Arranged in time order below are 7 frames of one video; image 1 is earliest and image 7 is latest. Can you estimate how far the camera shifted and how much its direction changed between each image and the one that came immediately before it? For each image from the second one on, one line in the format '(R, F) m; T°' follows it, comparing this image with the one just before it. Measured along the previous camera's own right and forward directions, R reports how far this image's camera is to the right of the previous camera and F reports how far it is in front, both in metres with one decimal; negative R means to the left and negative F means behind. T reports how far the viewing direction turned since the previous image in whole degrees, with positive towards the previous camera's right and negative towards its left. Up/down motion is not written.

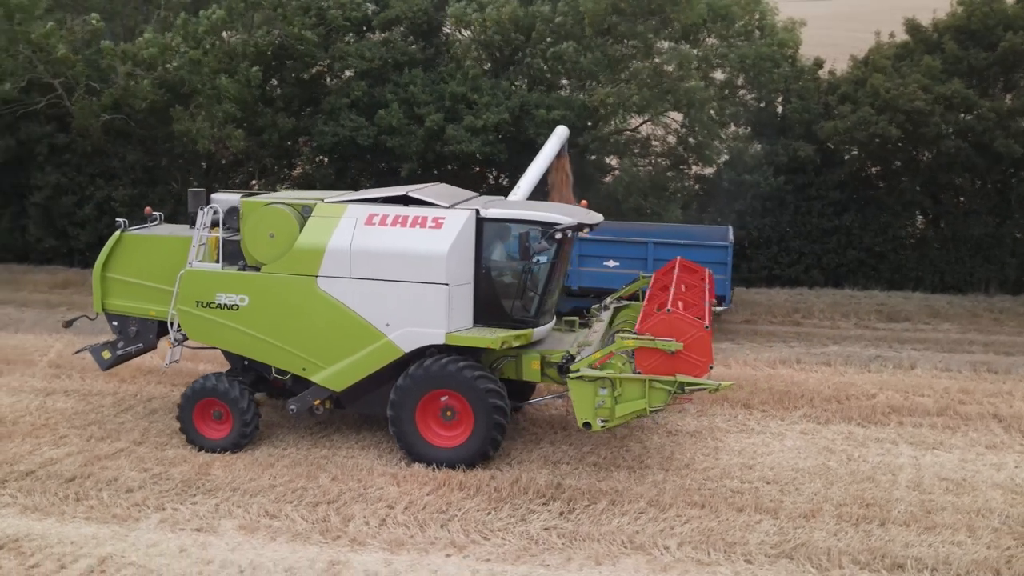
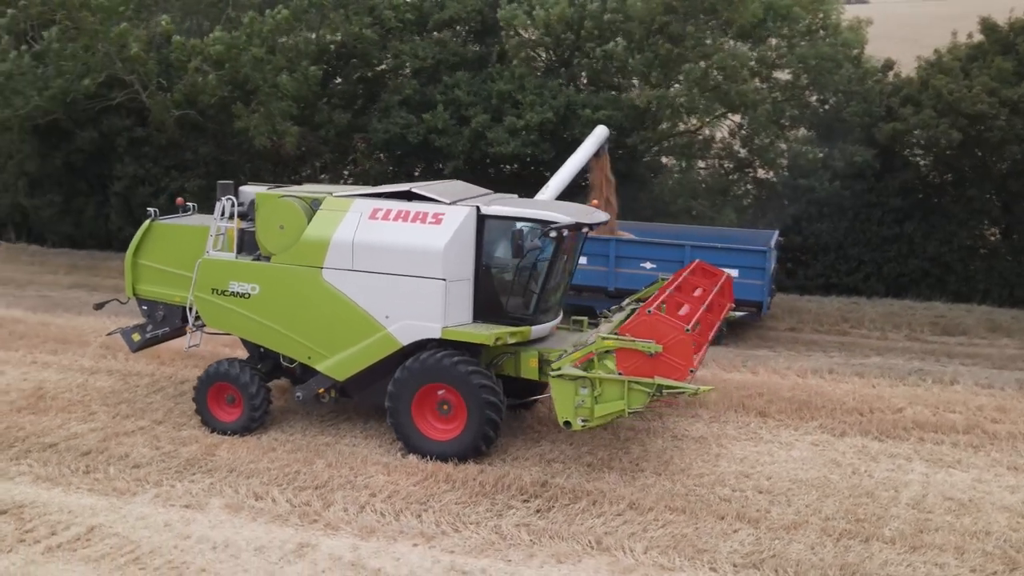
(+0.8, 0.0) m; -6°
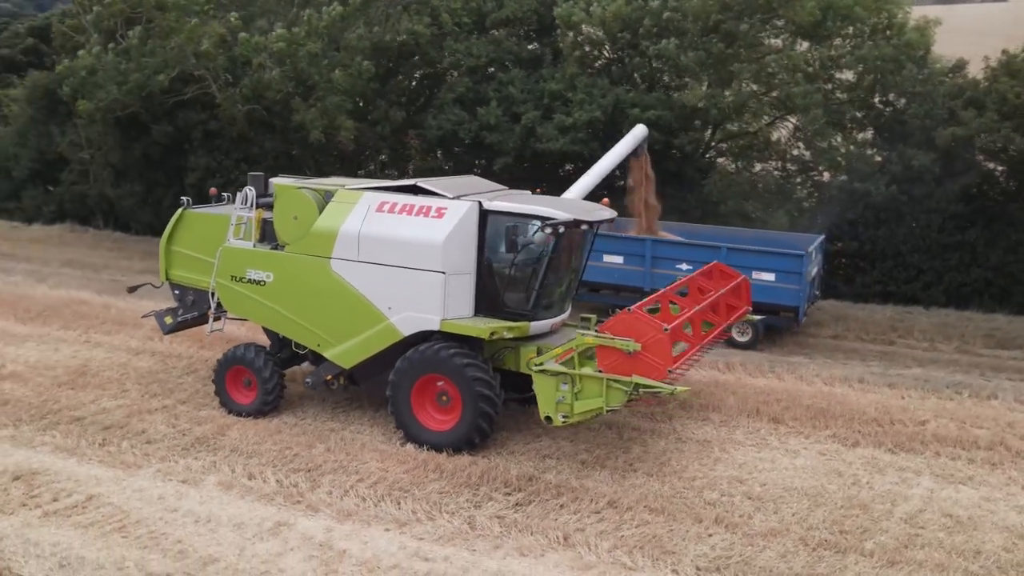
(+0.8, 0.0) m; -6°
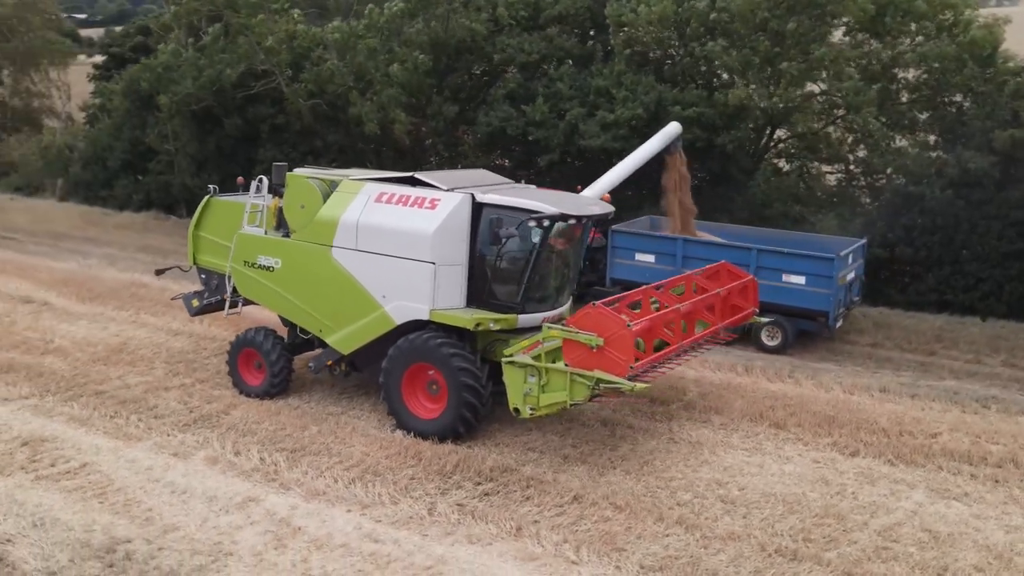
(+0.9, 0.0) m; -6°
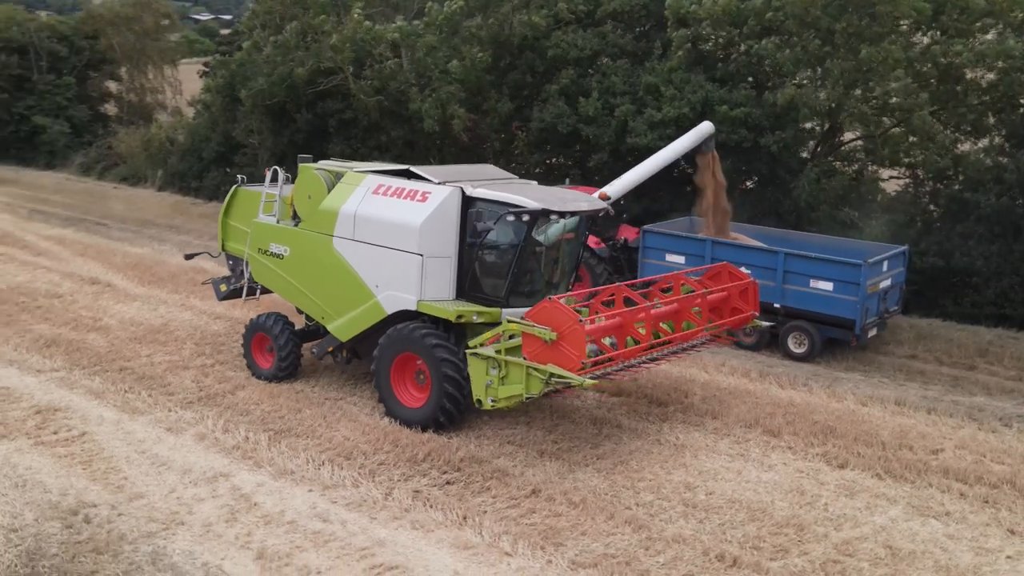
(+1.0, 0.0) m; -7°
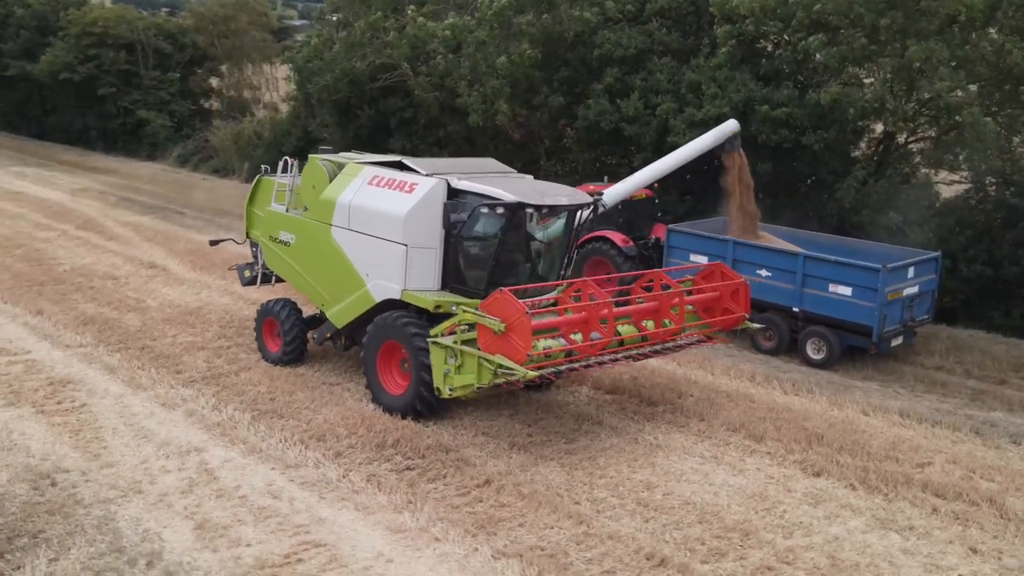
(+1.0, 0.0) m; -6°
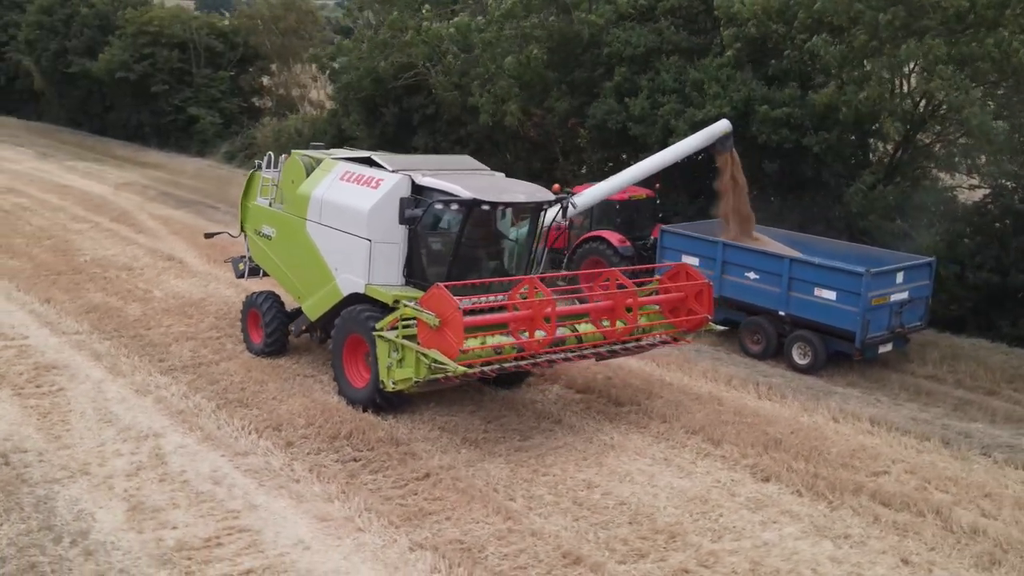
(+0.8, 0.0) m; -4°
